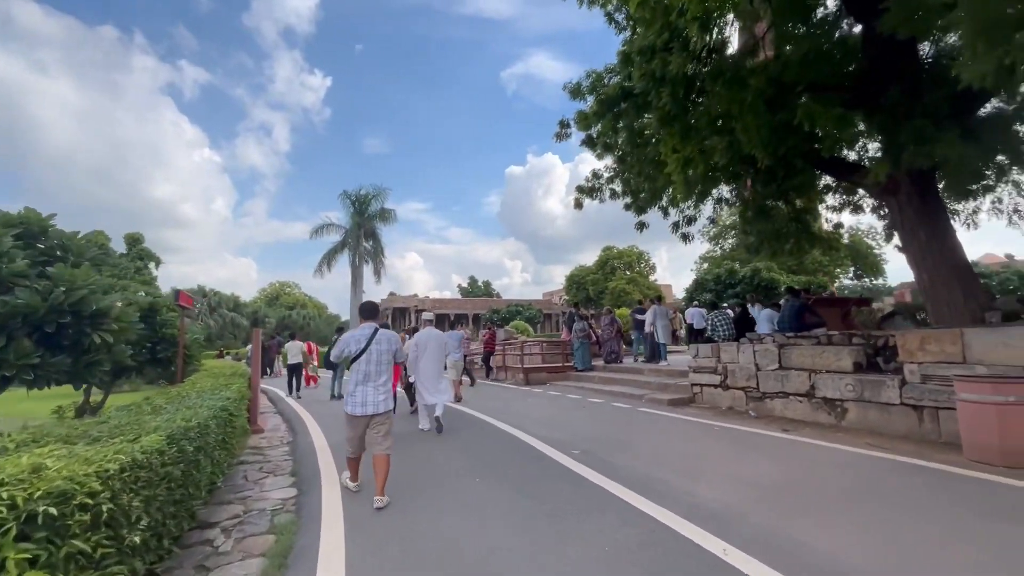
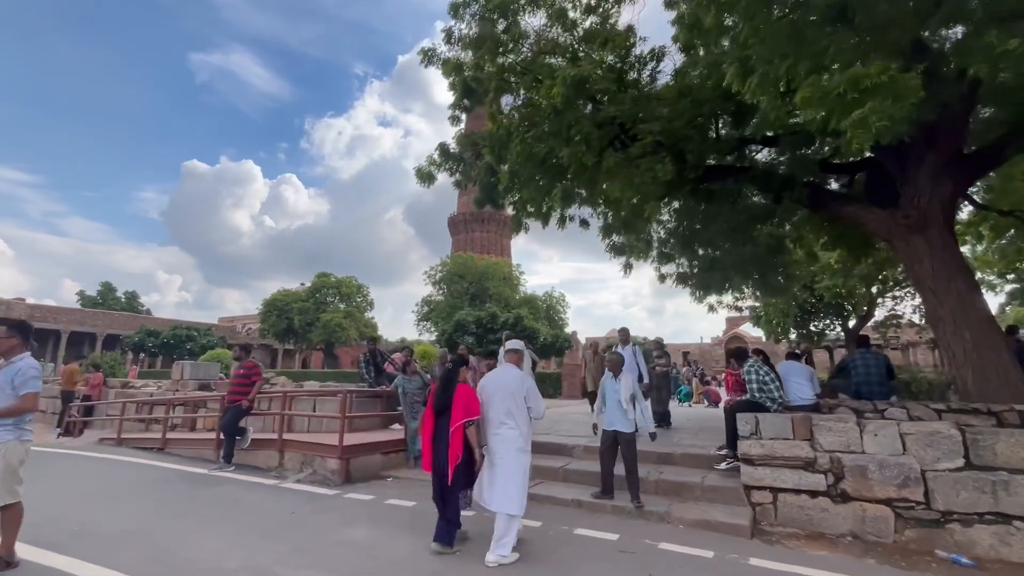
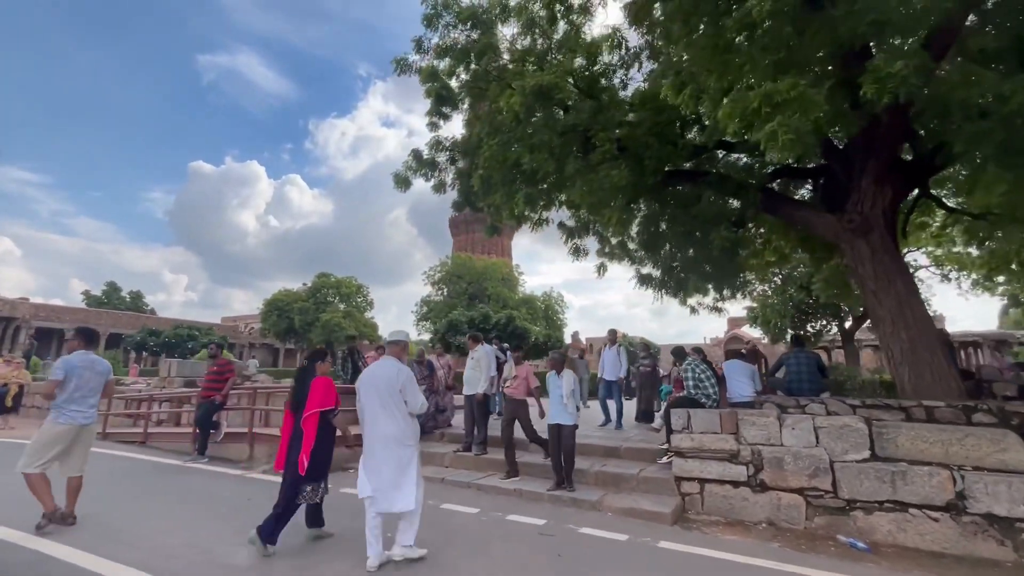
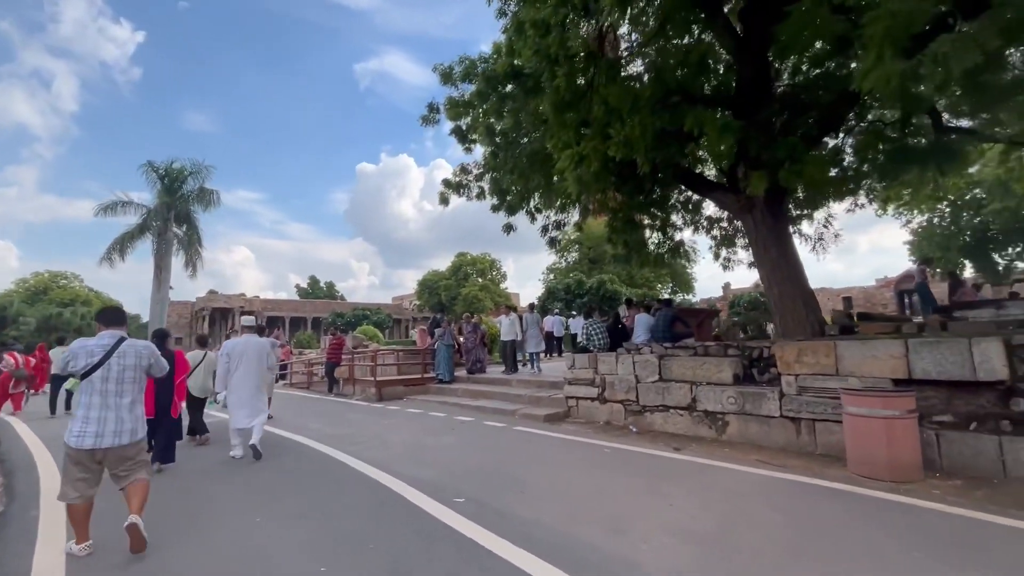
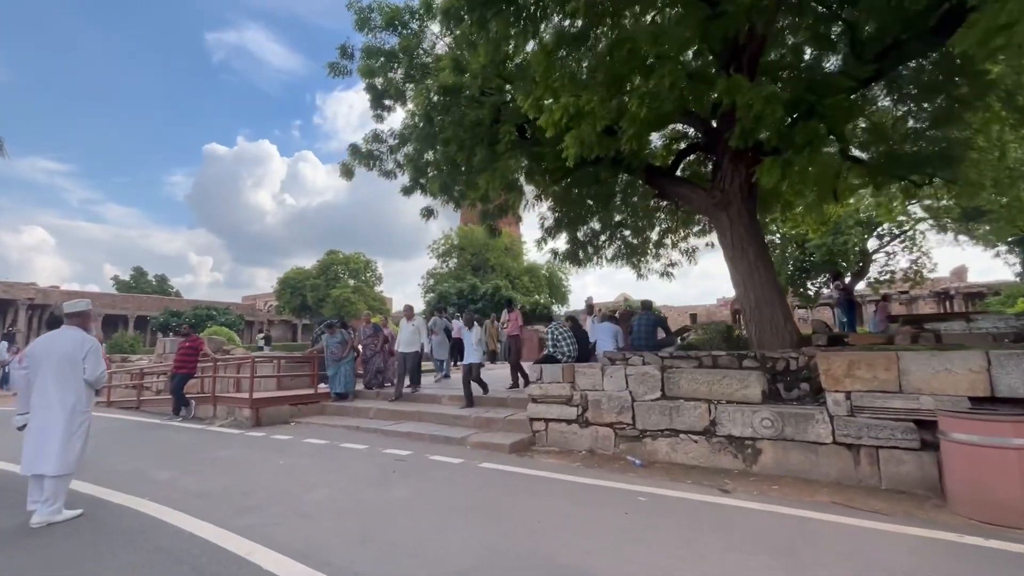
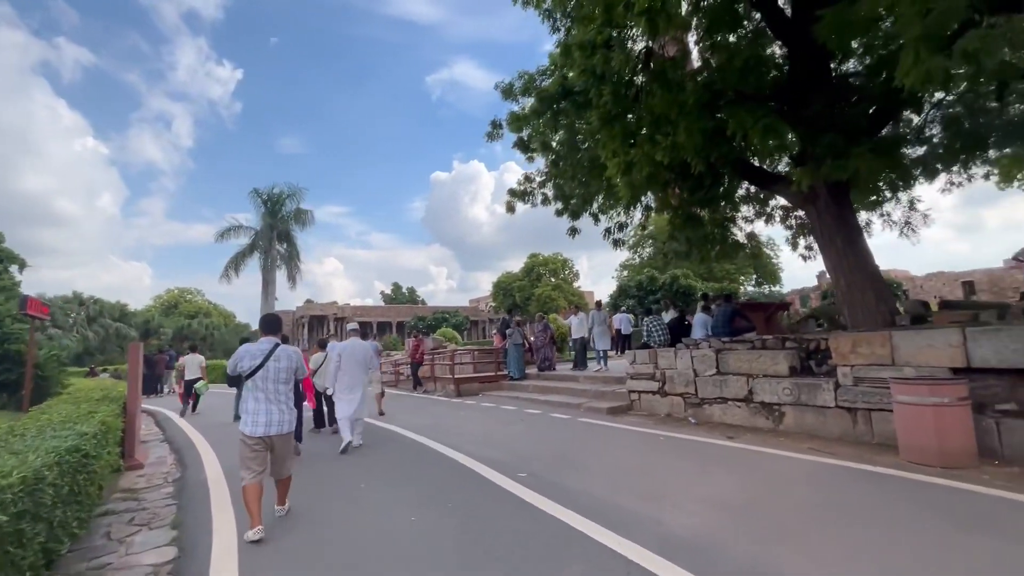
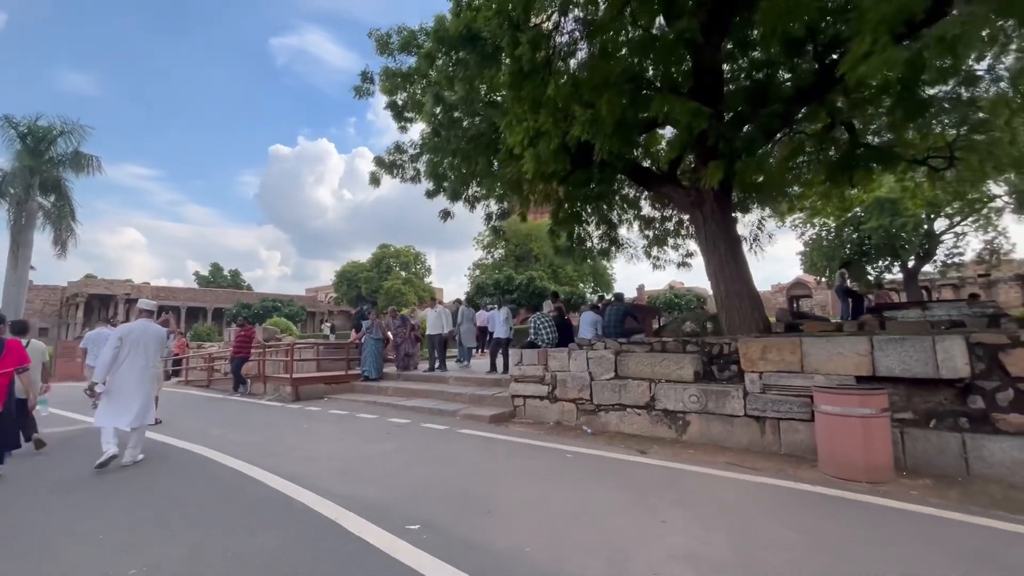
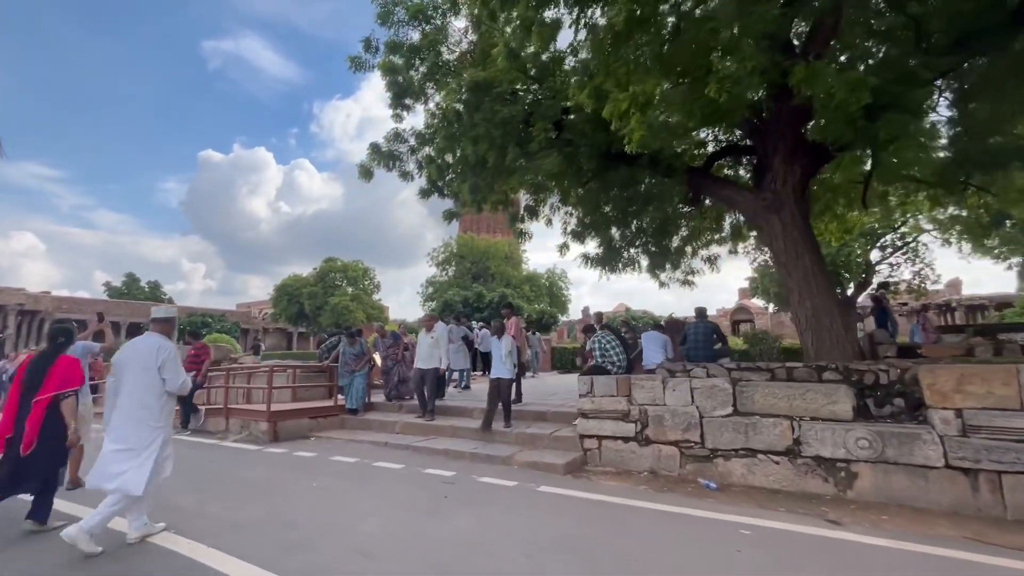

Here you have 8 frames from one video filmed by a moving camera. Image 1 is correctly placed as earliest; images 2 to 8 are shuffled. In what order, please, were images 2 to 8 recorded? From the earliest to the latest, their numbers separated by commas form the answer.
6, 4, 7, 5, 8, 3, 2
